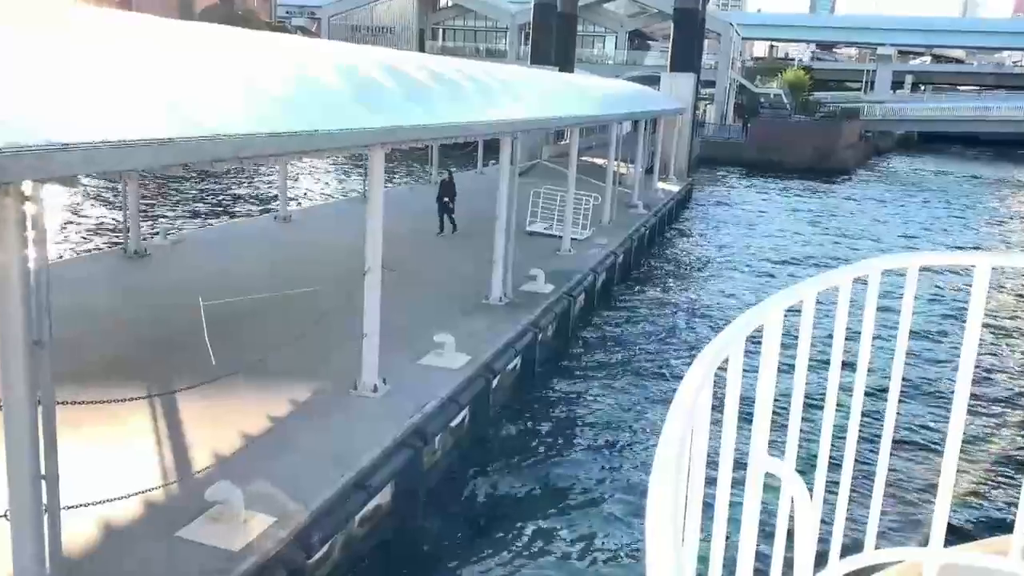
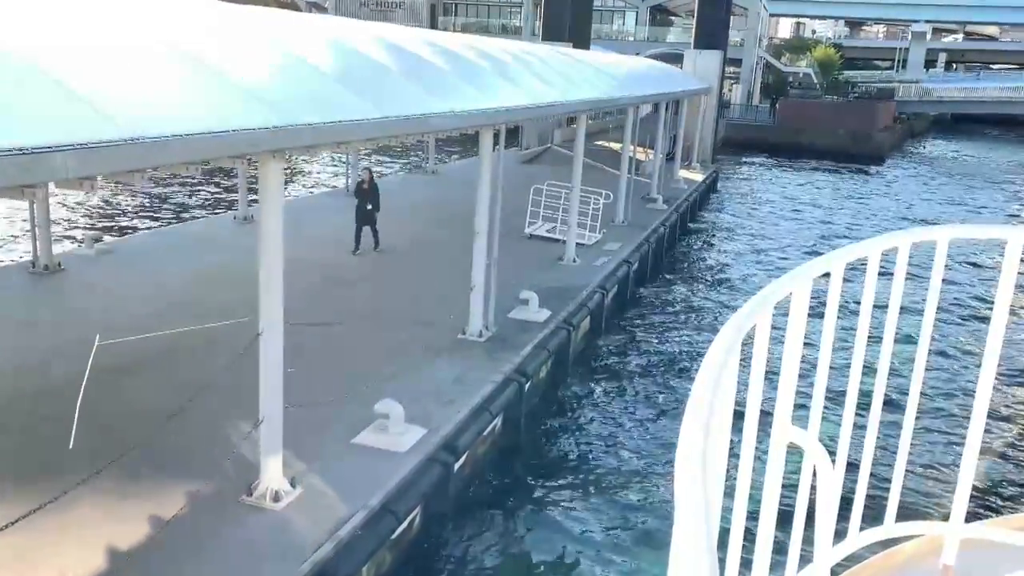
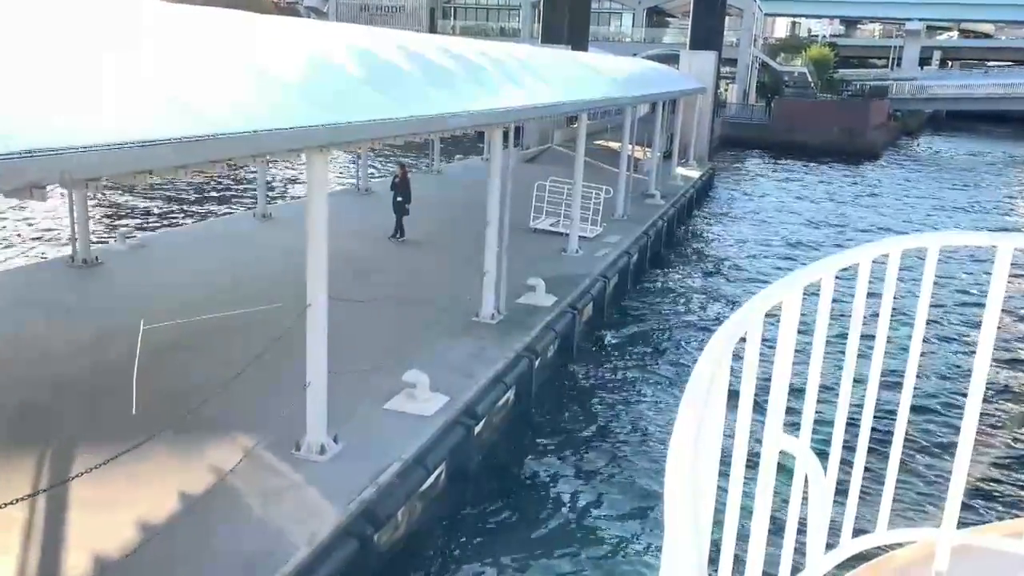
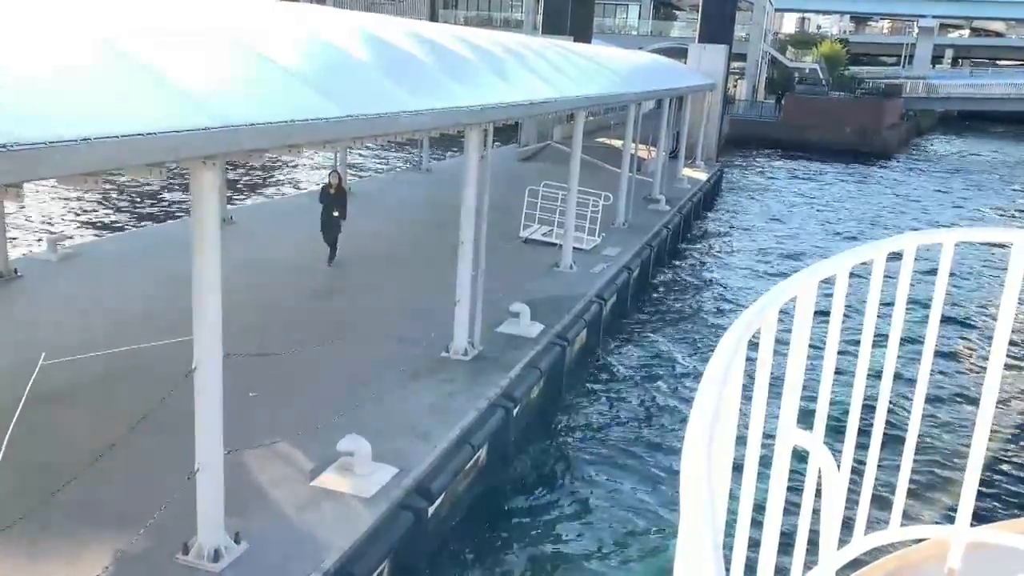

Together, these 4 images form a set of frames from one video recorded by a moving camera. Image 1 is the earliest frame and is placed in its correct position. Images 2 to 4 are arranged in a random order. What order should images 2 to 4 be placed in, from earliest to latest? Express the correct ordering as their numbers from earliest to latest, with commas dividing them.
3, 2, 4
